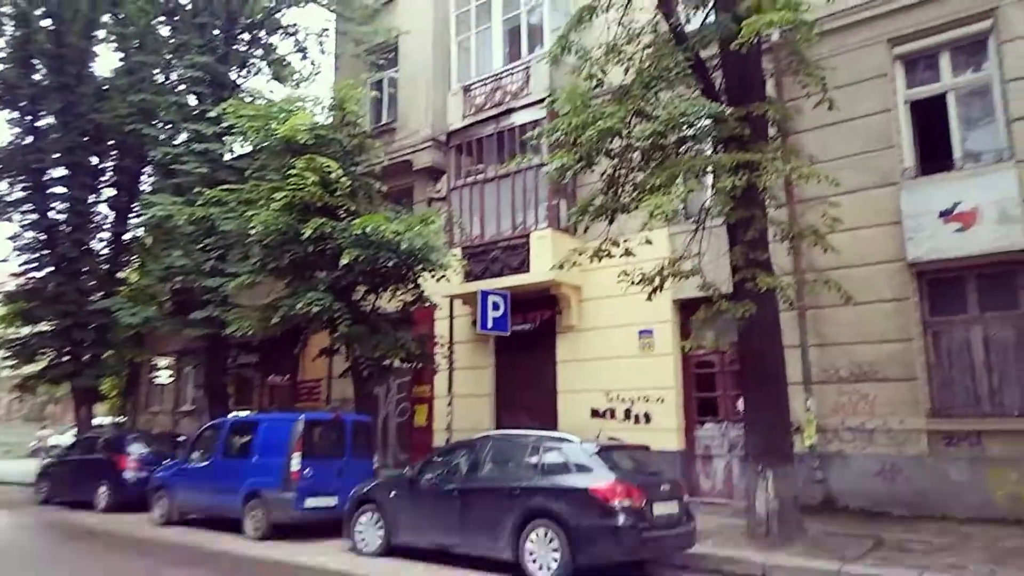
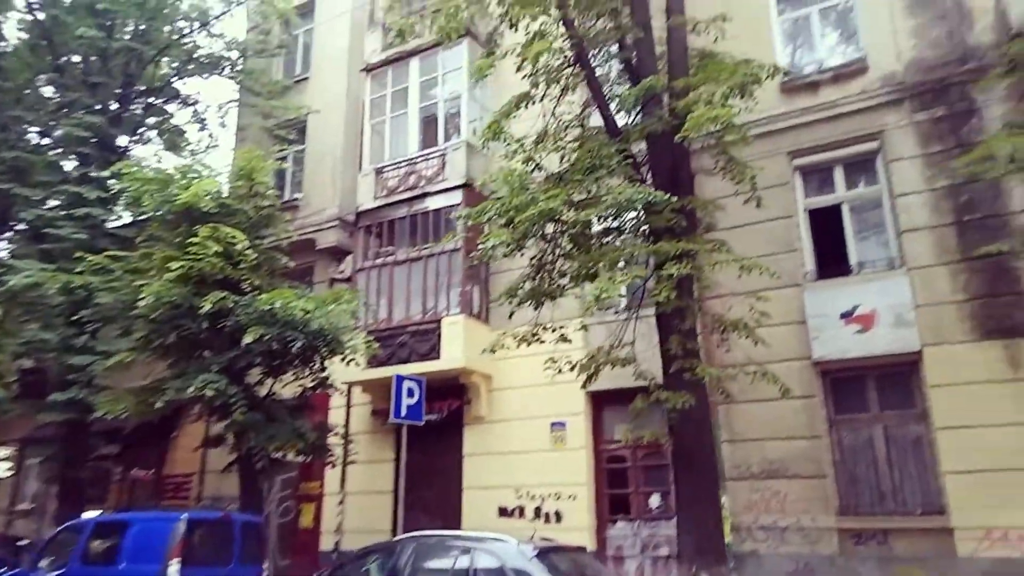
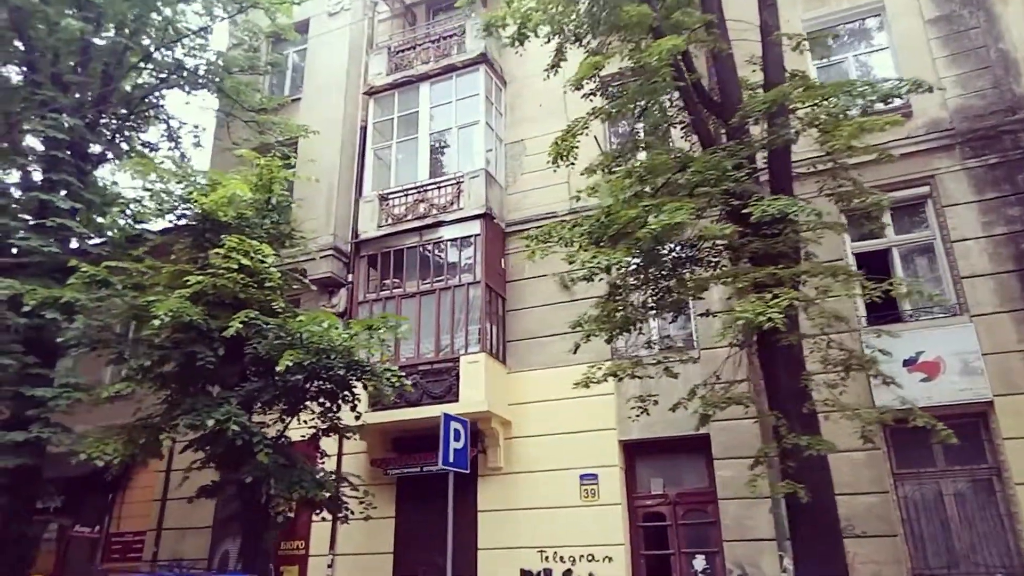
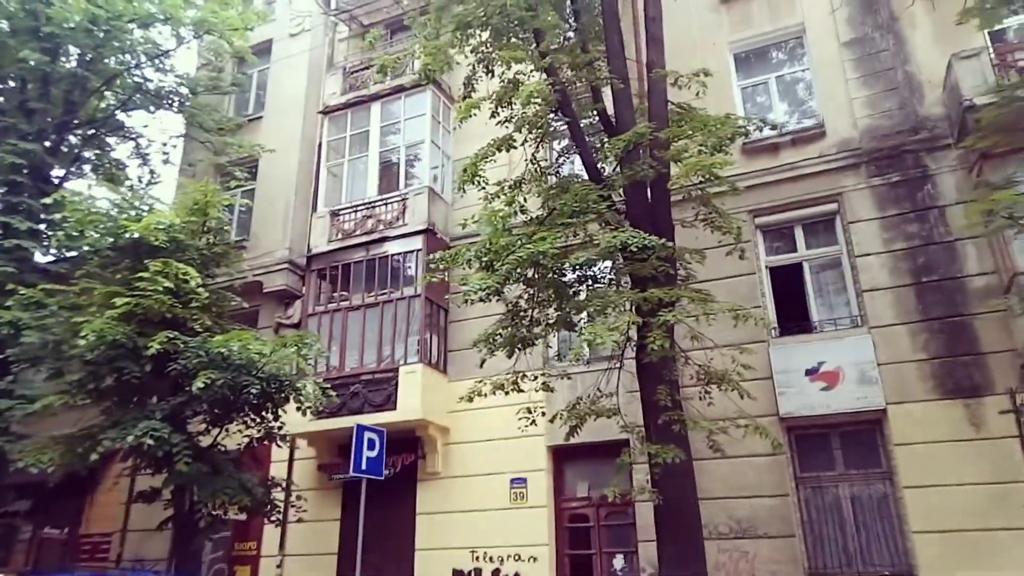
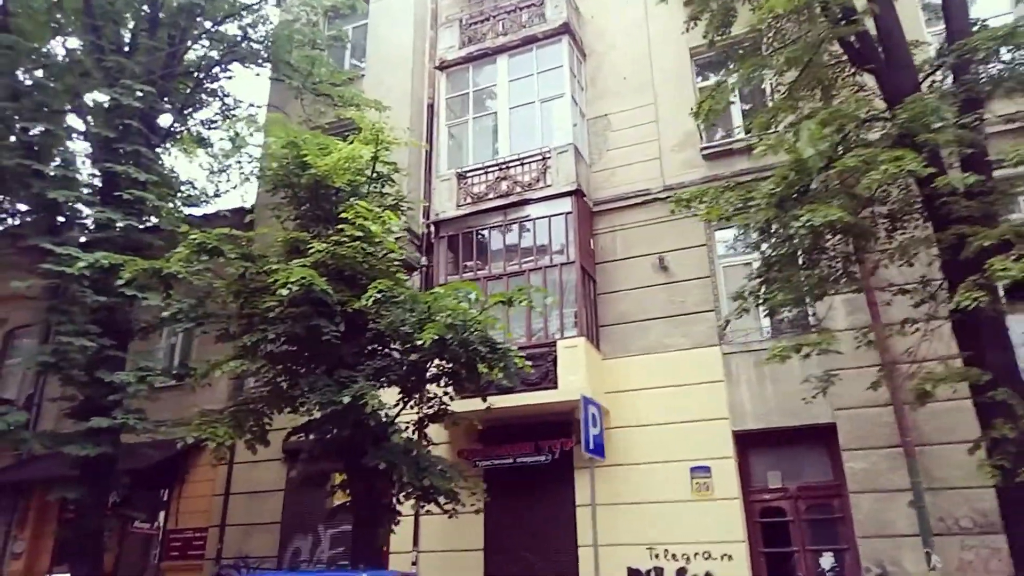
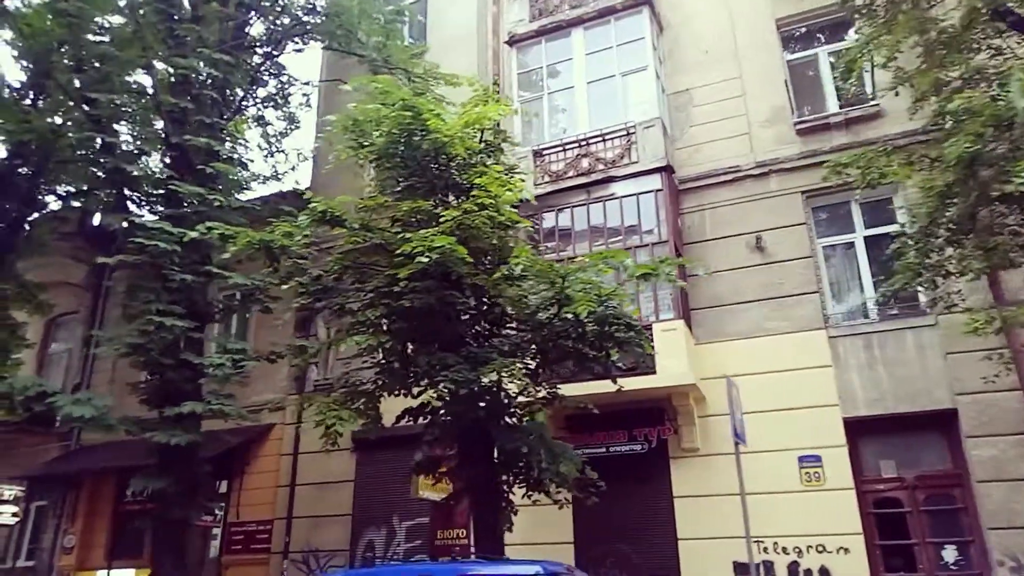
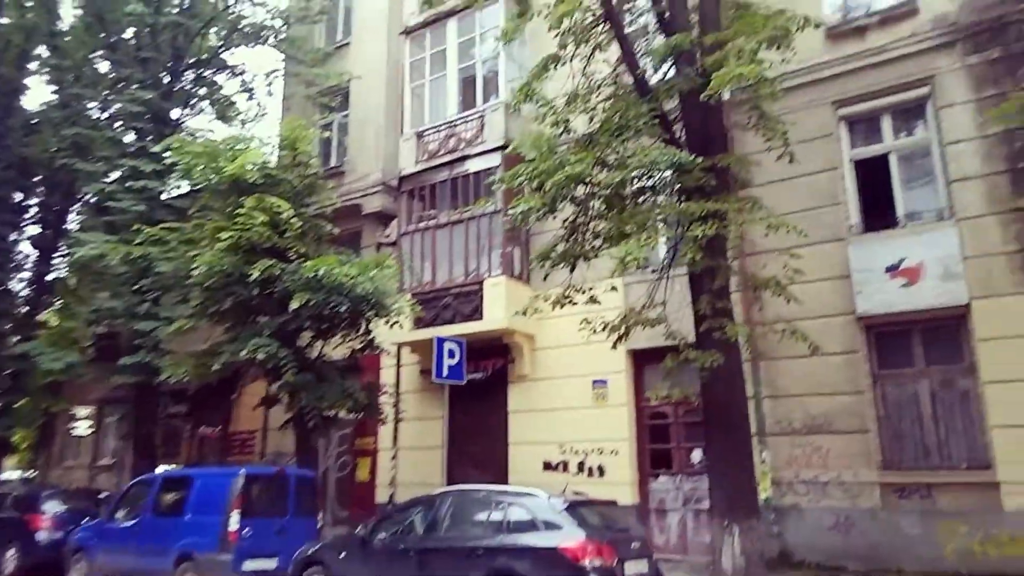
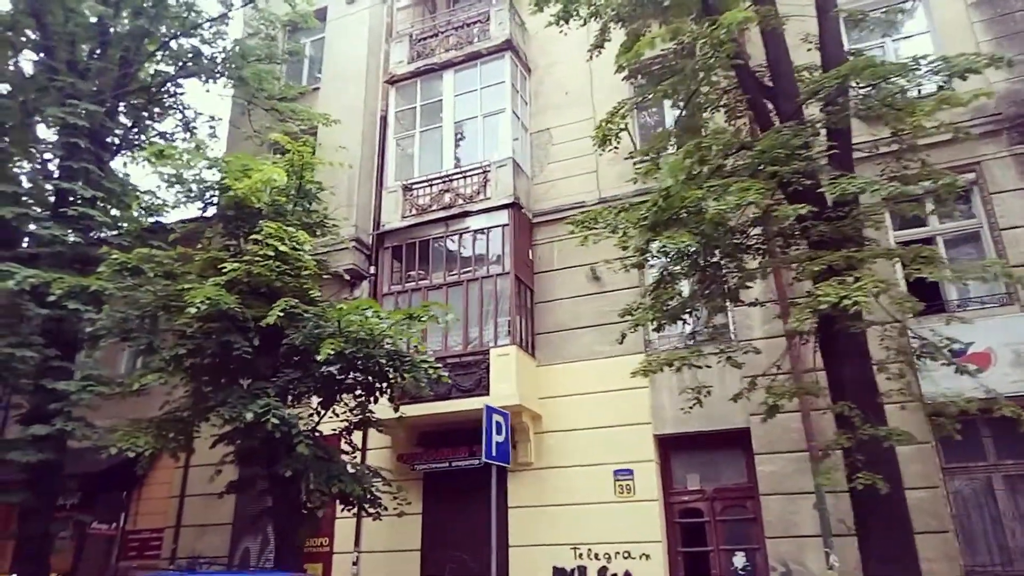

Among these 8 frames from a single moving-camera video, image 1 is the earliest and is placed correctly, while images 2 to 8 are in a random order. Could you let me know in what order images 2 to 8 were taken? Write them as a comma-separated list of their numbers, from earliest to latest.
7, 2, 4, 3, 8, 5, 6
